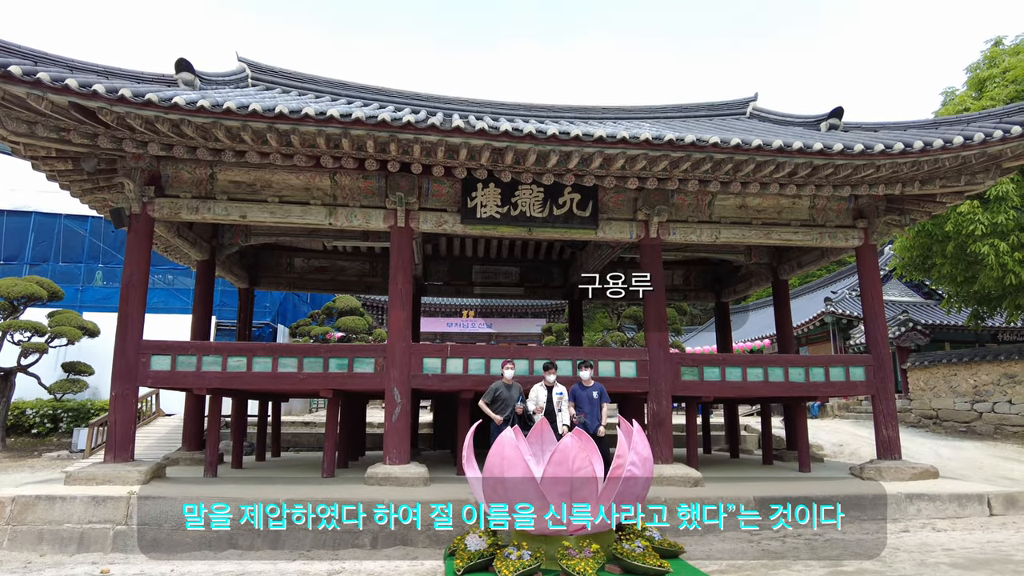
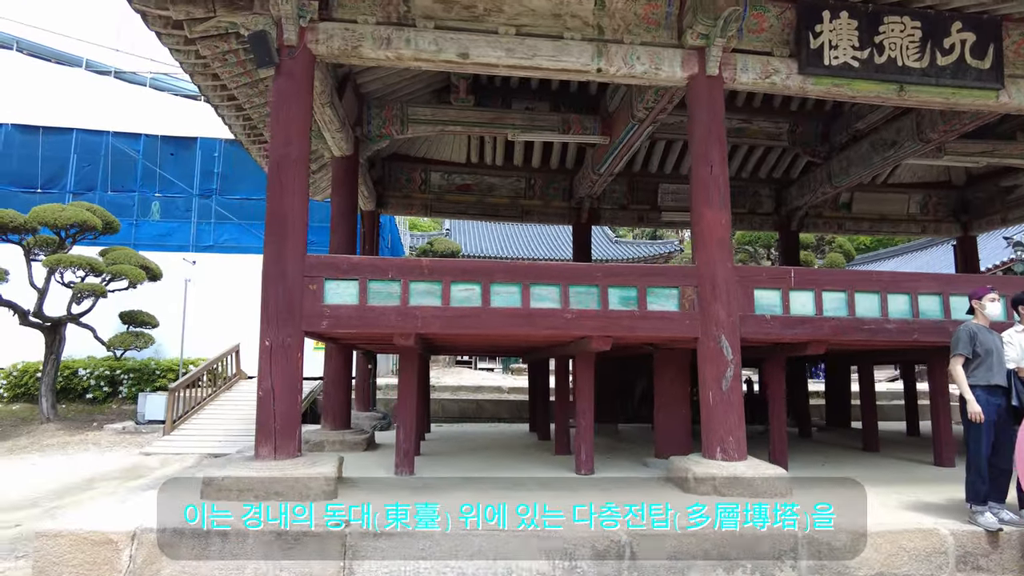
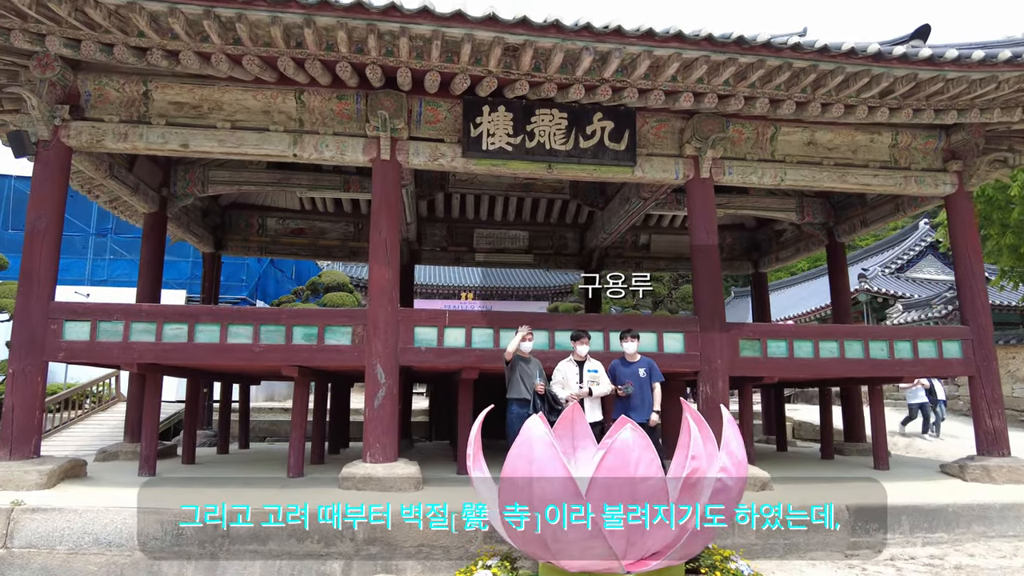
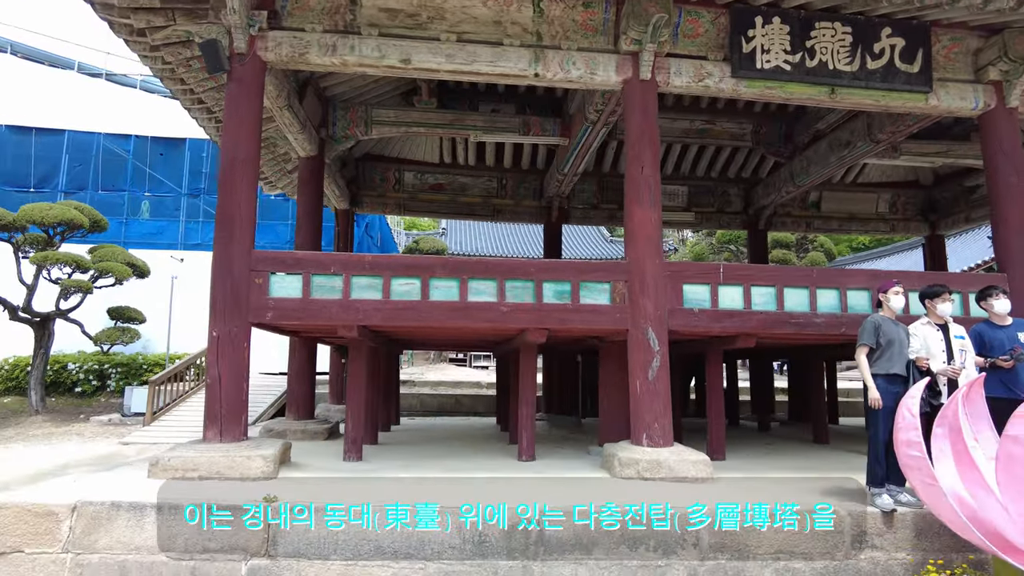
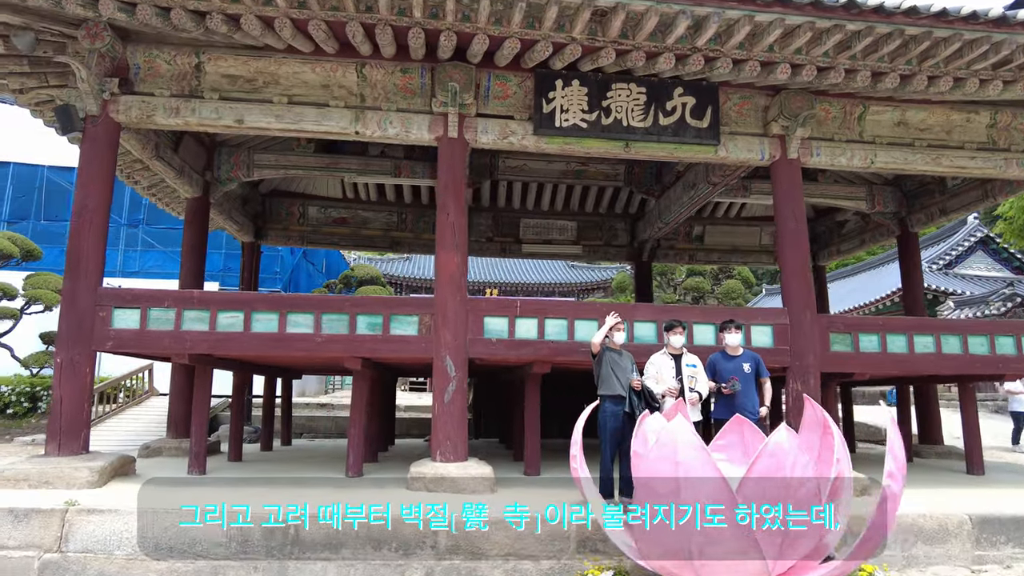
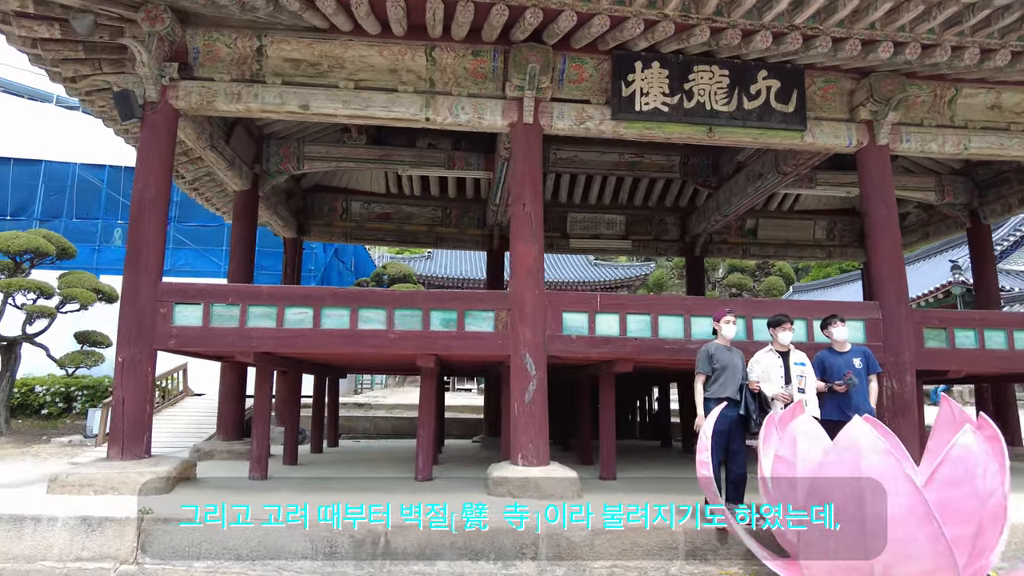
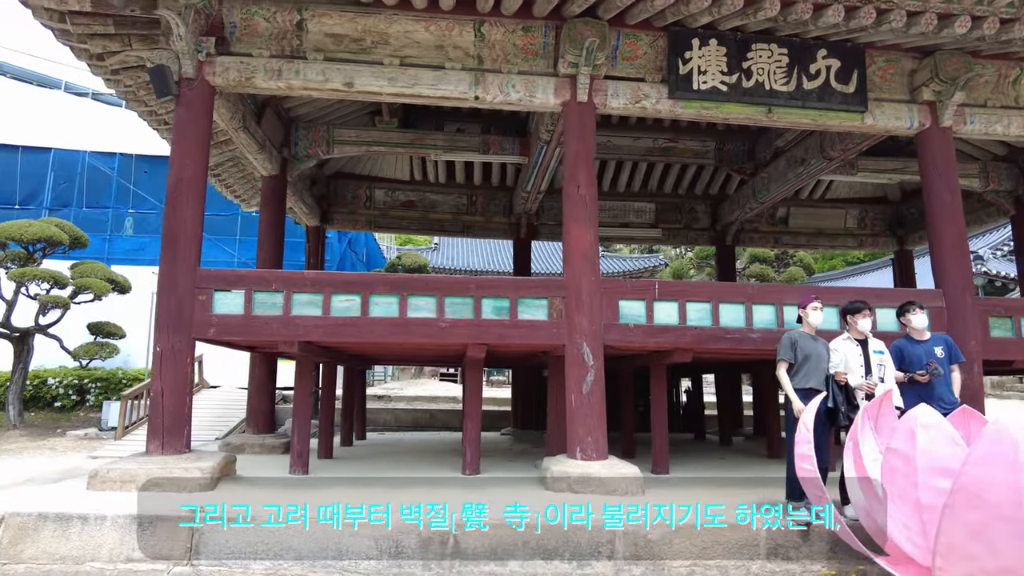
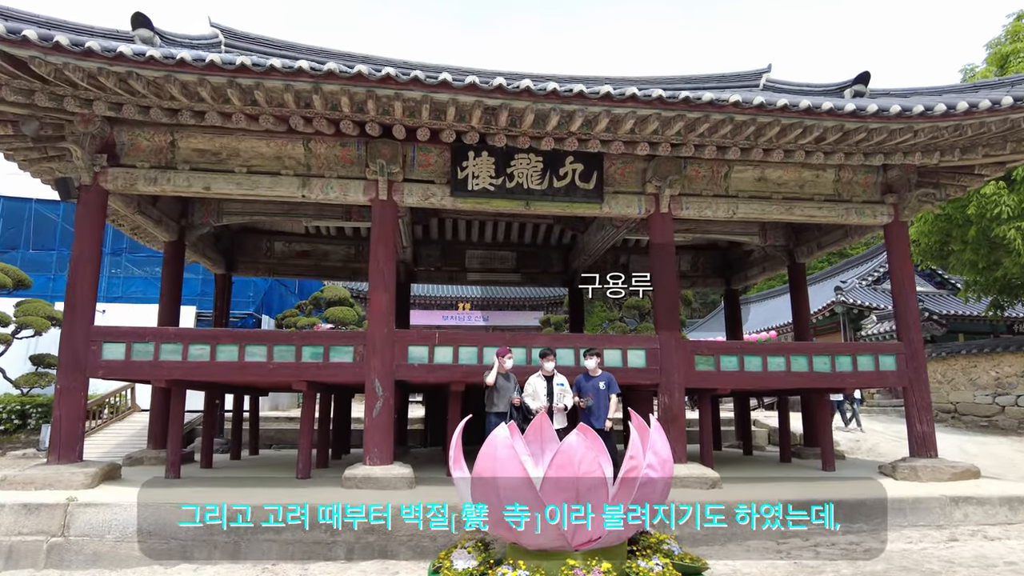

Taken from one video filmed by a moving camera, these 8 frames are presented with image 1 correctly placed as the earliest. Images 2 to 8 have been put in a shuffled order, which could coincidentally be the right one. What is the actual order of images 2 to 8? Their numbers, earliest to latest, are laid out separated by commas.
8, 3, 5, 6, 7, 4, 2
